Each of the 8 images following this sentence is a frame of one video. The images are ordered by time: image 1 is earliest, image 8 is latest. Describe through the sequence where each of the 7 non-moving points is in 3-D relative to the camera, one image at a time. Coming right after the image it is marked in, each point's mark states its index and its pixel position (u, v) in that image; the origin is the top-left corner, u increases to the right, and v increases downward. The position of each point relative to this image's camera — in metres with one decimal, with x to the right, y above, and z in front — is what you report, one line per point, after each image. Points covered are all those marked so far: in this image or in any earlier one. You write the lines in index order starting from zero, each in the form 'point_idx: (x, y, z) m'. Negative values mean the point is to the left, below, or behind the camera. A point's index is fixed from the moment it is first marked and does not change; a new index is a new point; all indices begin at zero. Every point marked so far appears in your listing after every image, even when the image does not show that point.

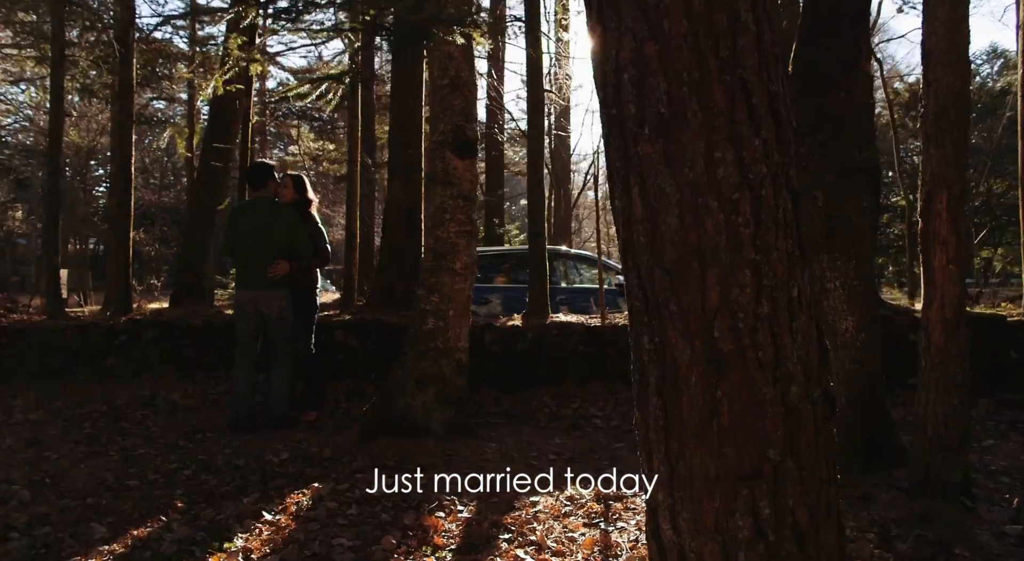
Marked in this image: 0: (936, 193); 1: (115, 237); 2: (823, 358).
0: (+2.4, +0.5, +4.8) m
1: (-5.0, +0.5, +10.7) m
2: (+0.9, -0.2, +2.4) m
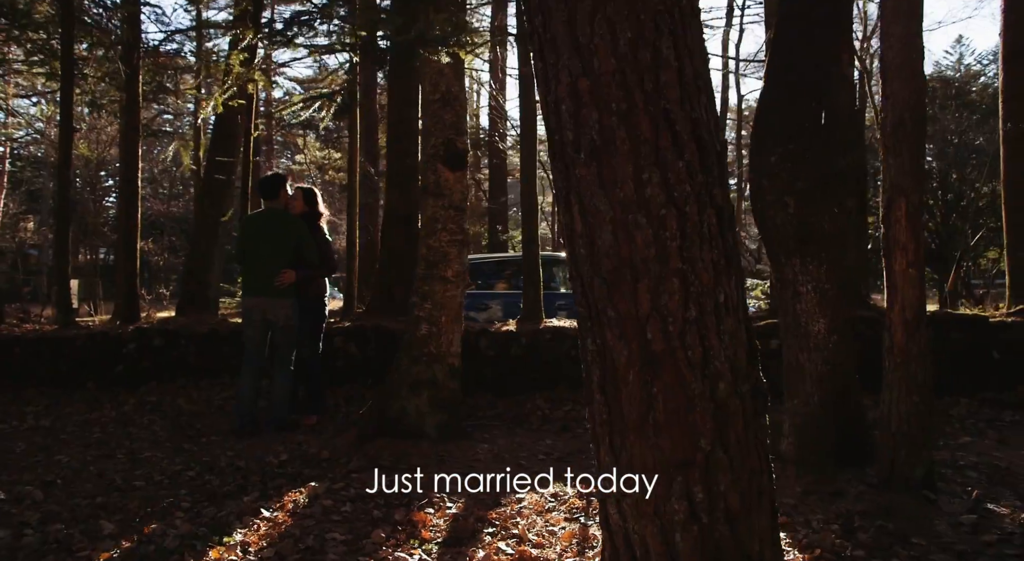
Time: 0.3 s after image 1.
0: (+2.3, +0.5, +5.1) m
1: (-5.0, +0.4, +11.0) m
2: (+0.7, -0.2, +2.6) m
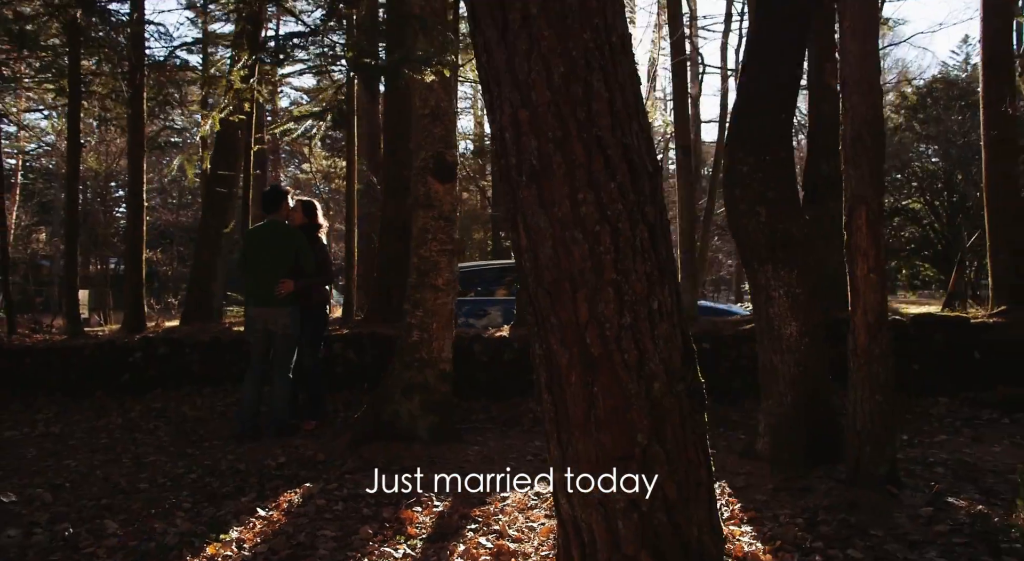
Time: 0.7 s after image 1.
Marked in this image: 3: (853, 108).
0: (+2.1, +0.5, +5.3) m
1: (-5.1, +0.3, +11.3) m
2: (+0.6, -0.3, +2.9) m
3: (+2.2, +1.2, +5.3) m
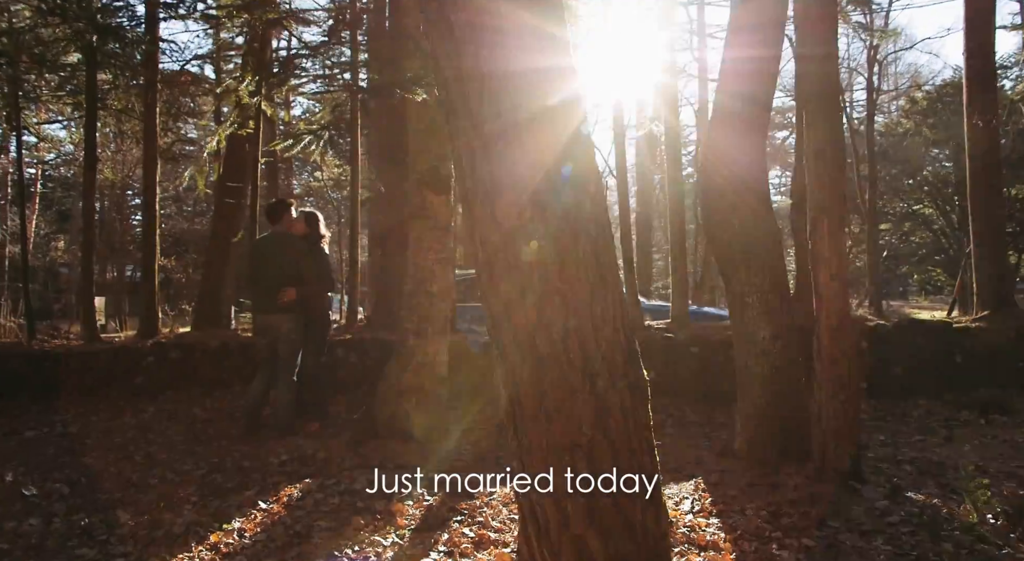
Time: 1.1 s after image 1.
0: (+2.0, +0.4, +5.7) m
1: (-5.1, +0.2, +11.8) m
2: (+0.4, -0.3, +3.3) m
3: (+2.1, +1.1, +5.6) m
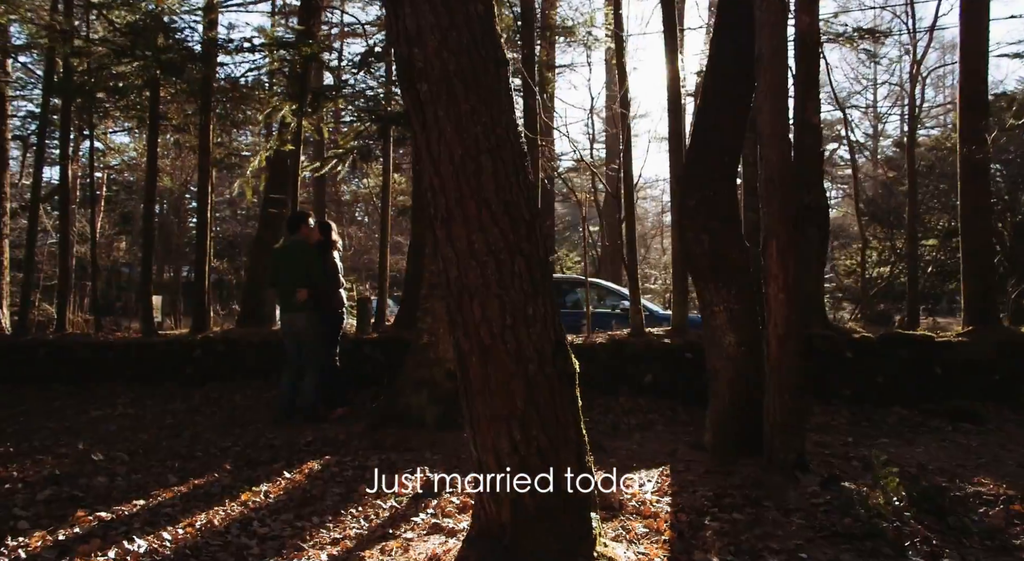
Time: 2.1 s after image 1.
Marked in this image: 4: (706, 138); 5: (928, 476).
0: (+2.0, +0.3, +6.5) m
1: (-4.8, +0.2, +13.0) m
2: (+0.2, -0.3, +4.2) m
3: (+2.0, +1.0, +6.5) m
4: (+1.7, +1.2, +7.4) m
5: (+3.2, -1.5, +6.6) m
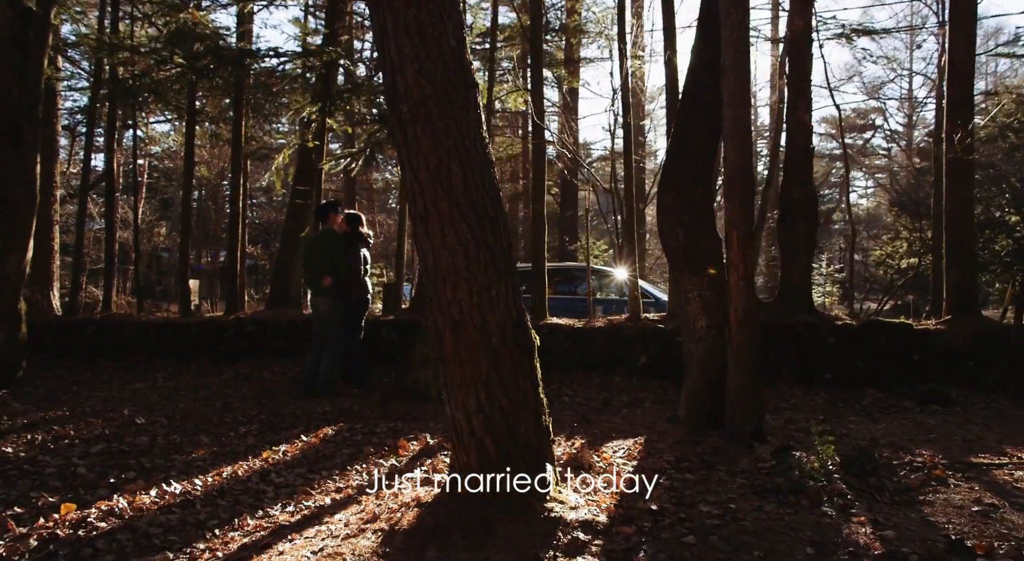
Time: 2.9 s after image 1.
0: (+1.9, +0.4, +7.3) m
1: (-4.6, +0.4, +14.0) m
2: (0.0, -0.3, +5.0) m
3: (+1.9, +1.1, +7.2) m
4: (+1.6, +1.3, +8.1) m
5: (+3.1, -1.4, +7.3) m
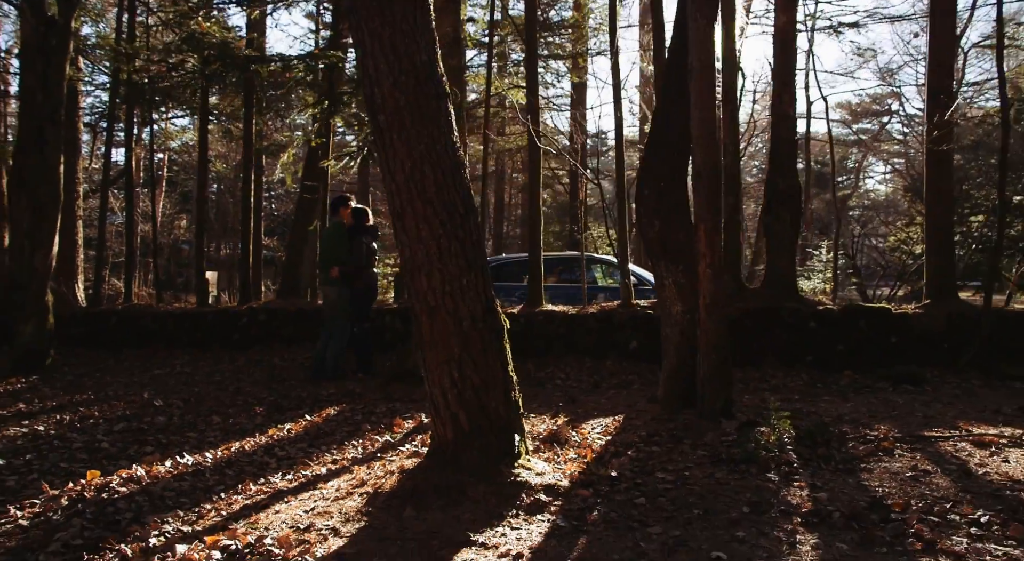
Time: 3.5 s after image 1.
0: (+1.7, +0.5, +7.8) m
1: (-4.6, +0.6, +14.7) m
2: (-0.2, -0.2, +5.6) m
3: (+1.7, +1.2, +7.8) m
4: (+1.5, +1.4, +8.7) m
5: (+3.0, -1.3, +7.9) m
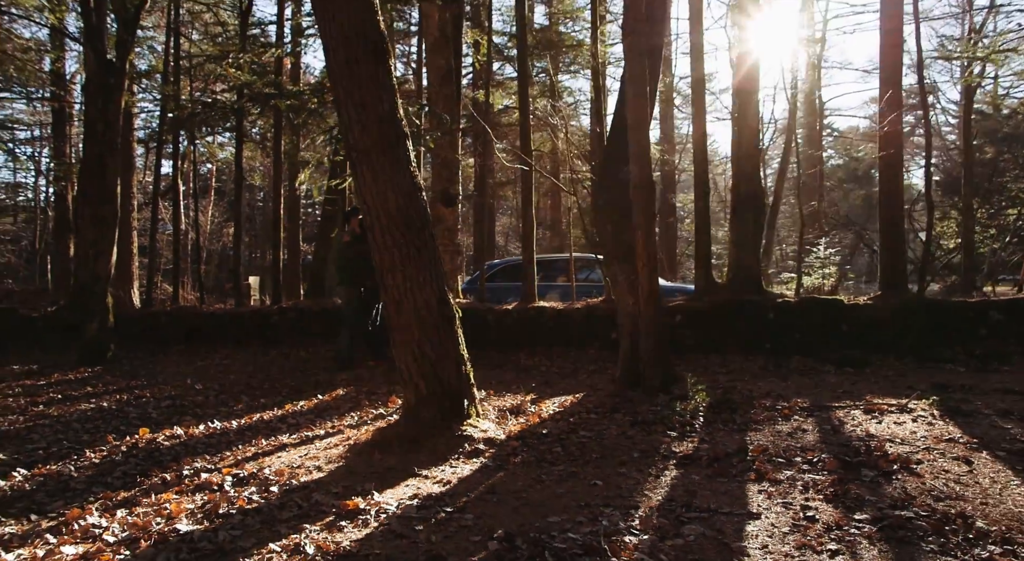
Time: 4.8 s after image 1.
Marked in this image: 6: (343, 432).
0: (+1.4, +0.5, +9.3) m
1: (-4.6, +0.5, +16.6) m
2: (-0.6, -0.2, +7.3) m
3: (+1.4, +1.3, +9.3) m
4: (+1.2, +1.4, +10.2) m
5: (+2.7, -1.3, +9.3) m
6: (-1.5, -1.4, +7.9) m
